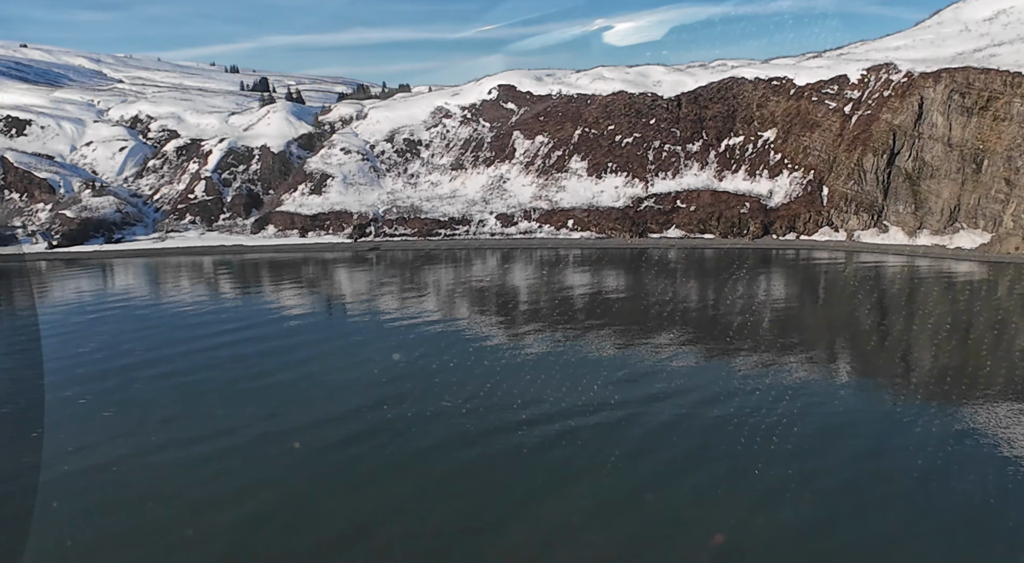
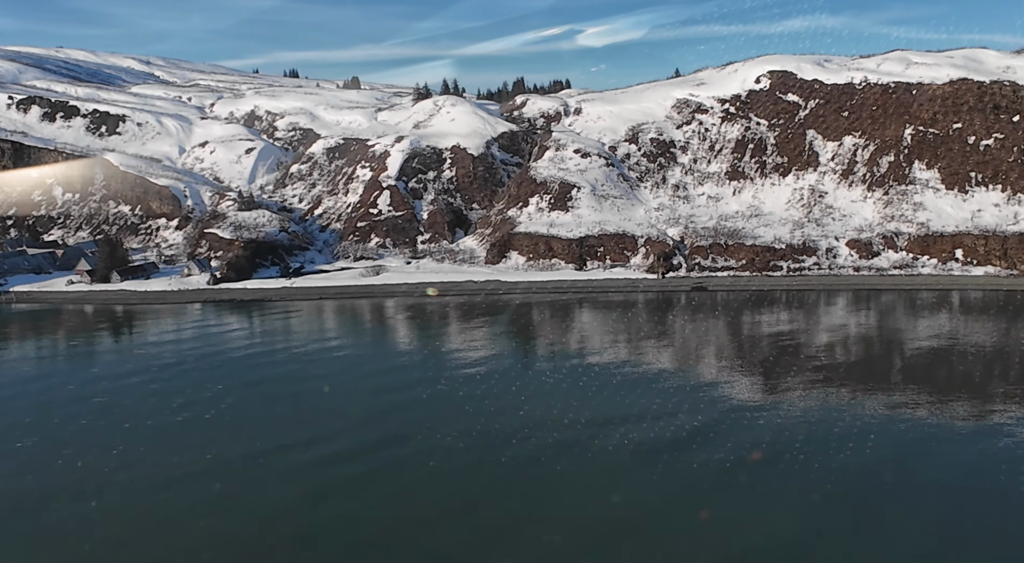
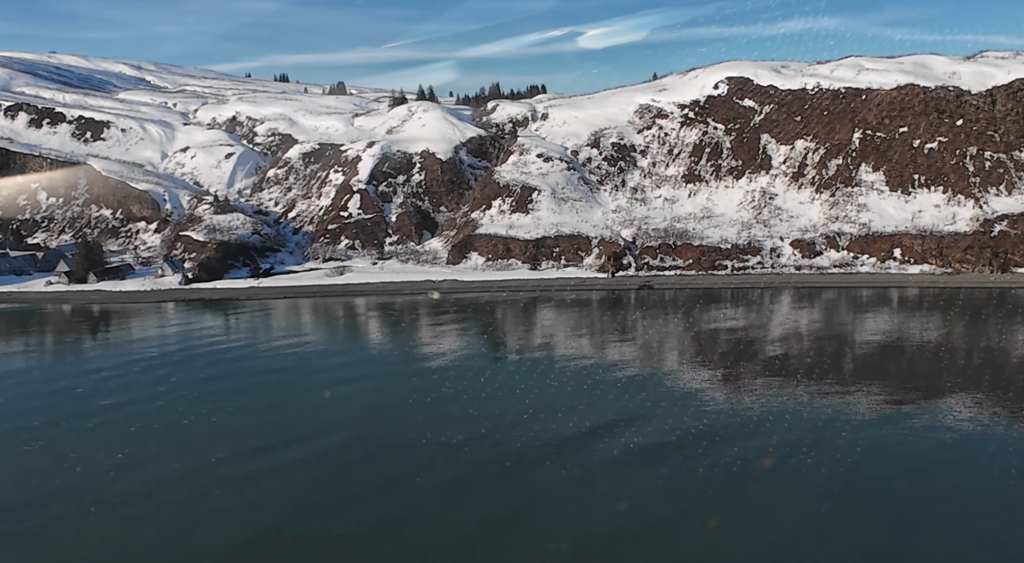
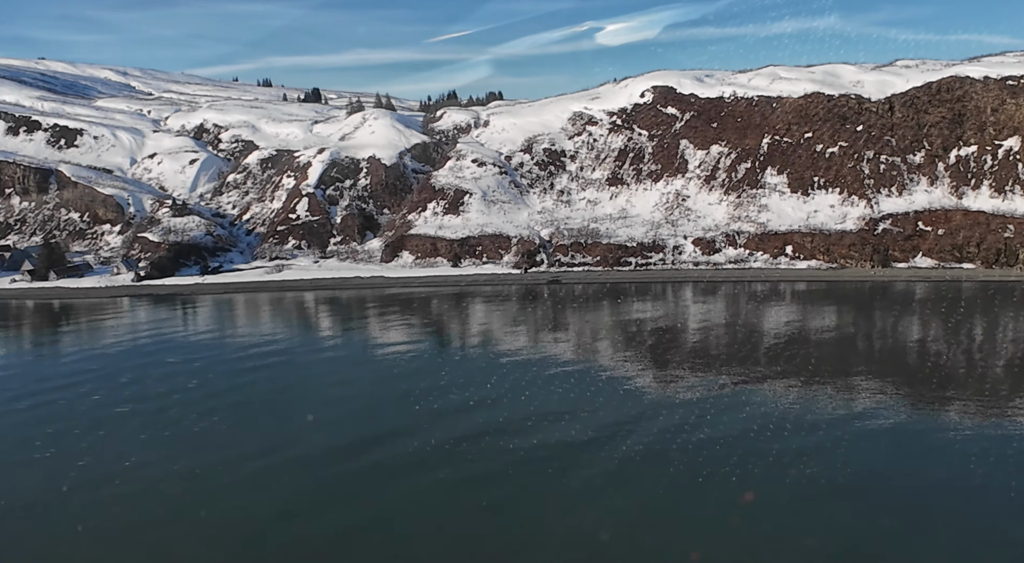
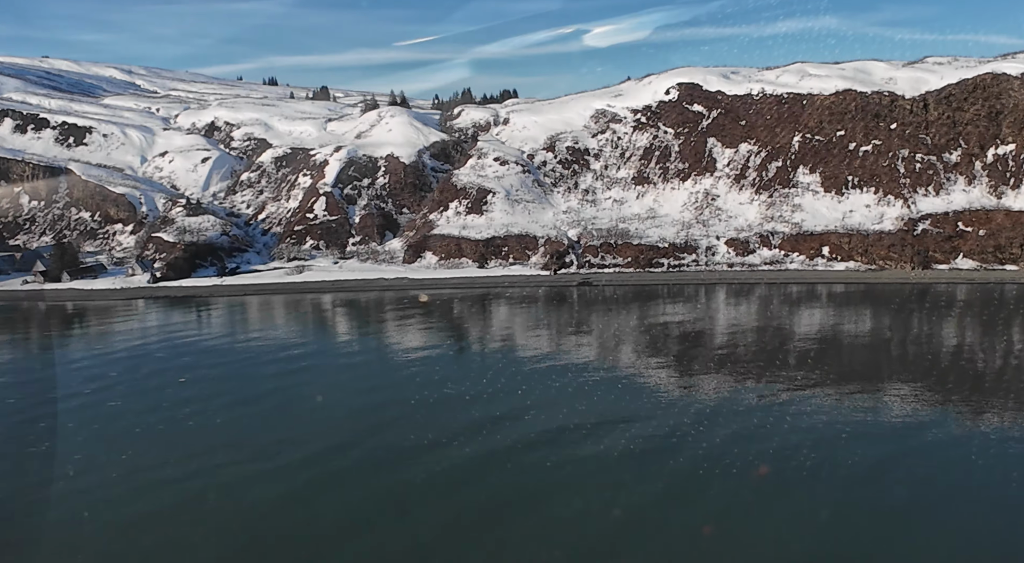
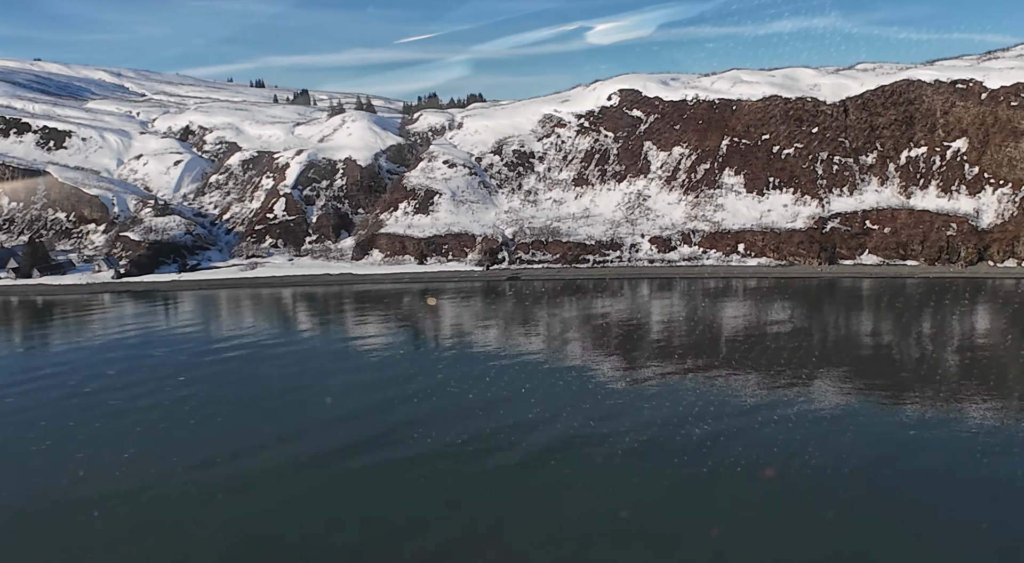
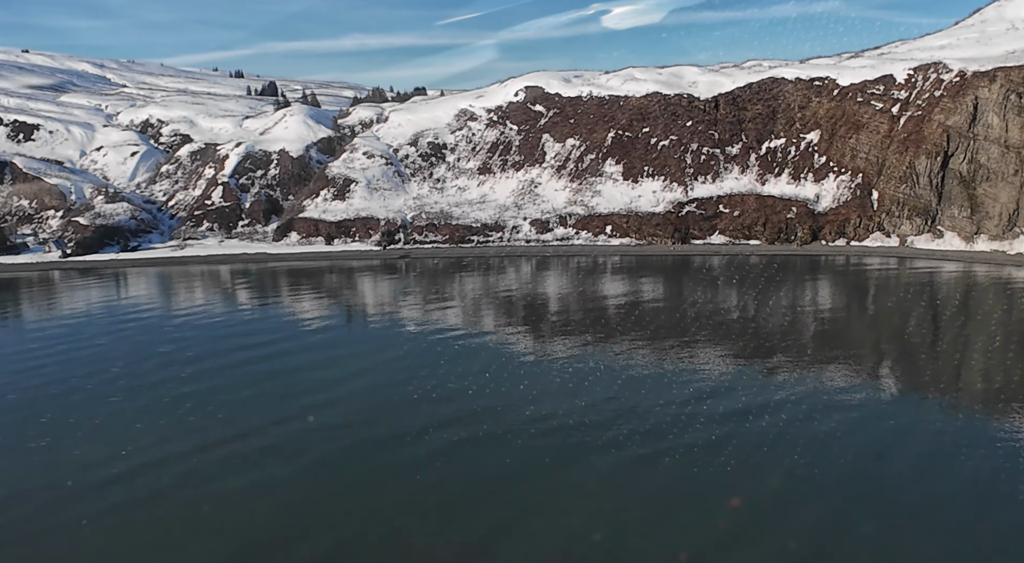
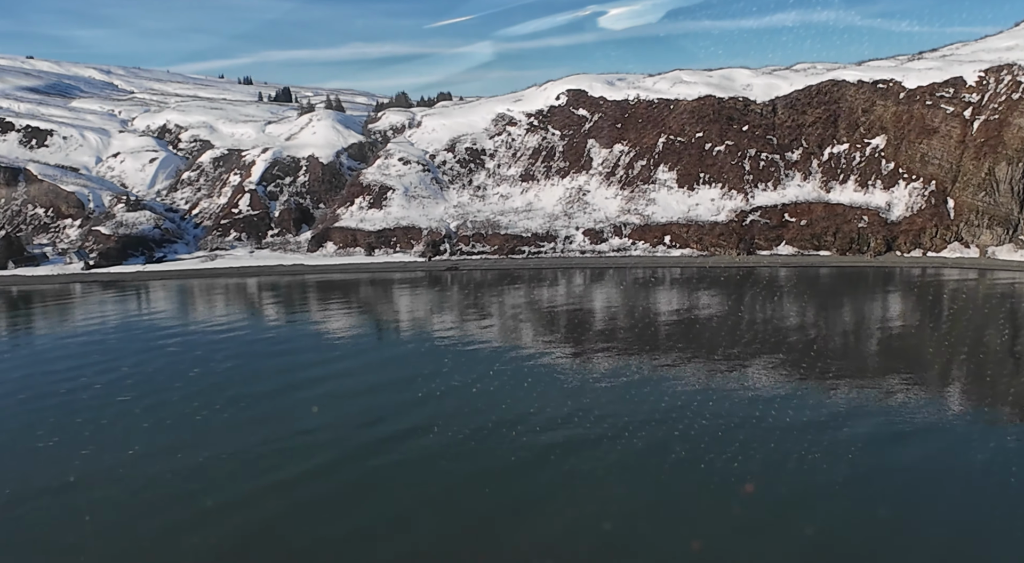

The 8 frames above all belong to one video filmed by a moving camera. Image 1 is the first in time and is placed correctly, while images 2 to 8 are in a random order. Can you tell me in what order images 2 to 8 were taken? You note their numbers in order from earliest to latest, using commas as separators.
7, 8, 6, 4, 5, 3, 2
